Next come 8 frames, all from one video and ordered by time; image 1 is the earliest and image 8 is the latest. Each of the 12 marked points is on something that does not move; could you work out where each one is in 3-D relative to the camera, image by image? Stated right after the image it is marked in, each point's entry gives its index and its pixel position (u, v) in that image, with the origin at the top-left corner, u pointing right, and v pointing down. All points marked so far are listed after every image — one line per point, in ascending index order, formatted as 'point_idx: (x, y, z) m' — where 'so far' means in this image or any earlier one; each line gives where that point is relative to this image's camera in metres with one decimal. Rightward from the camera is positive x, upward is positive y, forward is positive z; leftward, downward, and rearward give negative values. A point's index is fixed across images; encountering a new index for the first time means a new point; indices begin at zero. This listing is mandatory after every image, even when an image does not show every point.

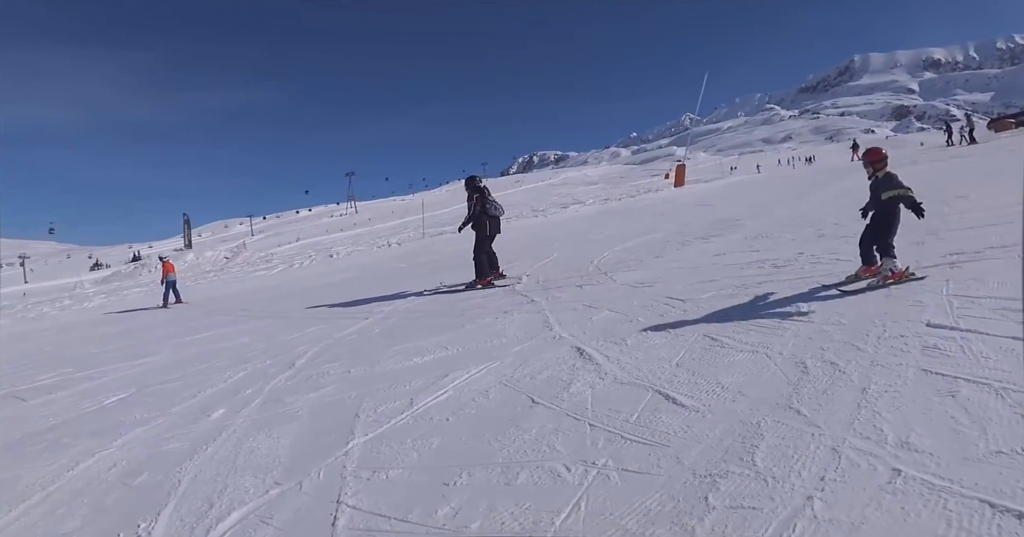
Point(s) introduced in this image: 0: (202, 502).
0: (-2.1, -1.6, +3.6) m
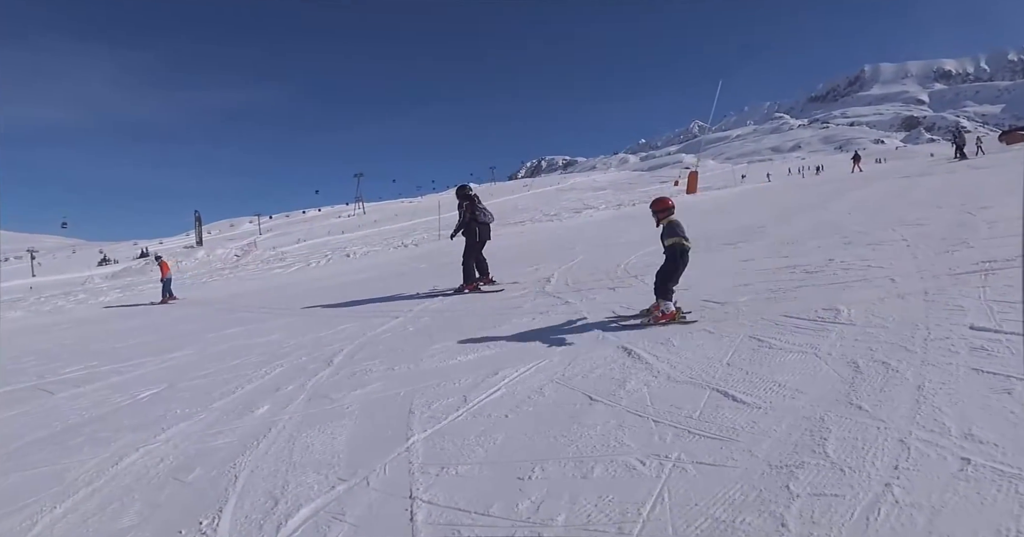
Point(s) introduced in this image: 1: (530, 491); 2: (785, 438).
0: (-1.7, -1.6, +3.4) m
1: (+0.1, -1.4, +3.1) m
2: (+1.8, -1.1, +3.2) m
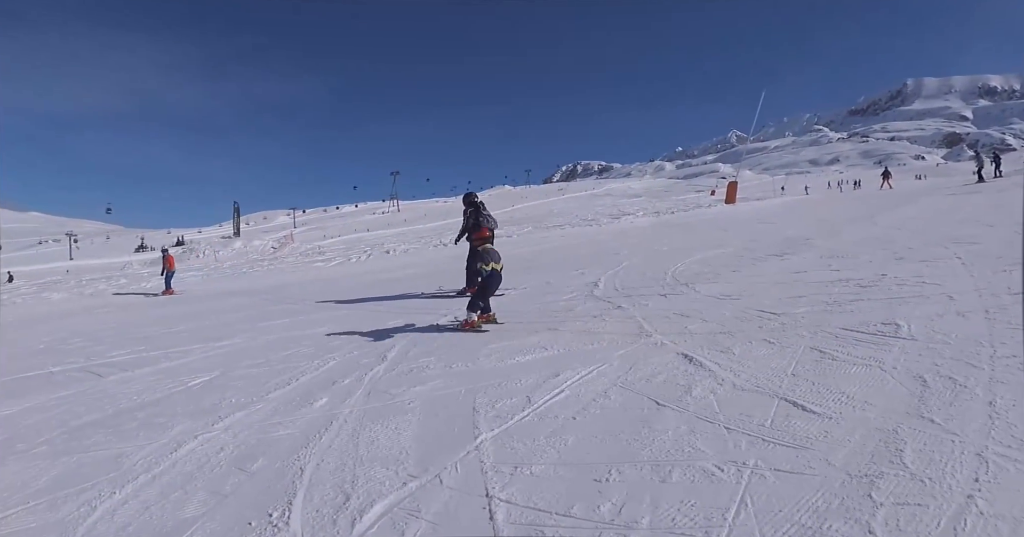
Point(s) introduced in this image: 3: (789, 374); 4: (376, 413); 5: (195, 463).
0: (-1.2, -1.5, +3.3) m
1: (+0.6, -1.4, +3.2) m
2: (+2.3, -1.2, +3.3) m
3: (+2.7, -1.0, +4.6) m
4: (-1.1, -1.3, +4.4) m
5: (-2.4, -1.5, +3.8) m
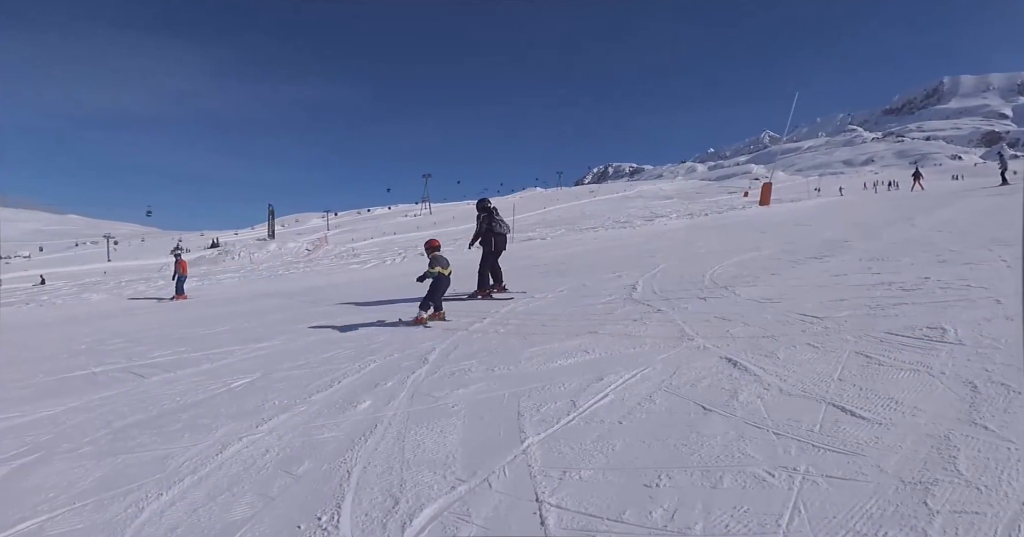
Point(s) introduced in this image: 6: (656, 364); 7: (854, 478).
0: (-0.9, -1.5, +3.4) m
1: (+0.9, -1.5, +3.2) m
2: (+2.6, -1.2, +3.3) m
3: (+3.0, -1.0, +4.6) m
4: (-0.8, -1.3, +4.4) m
5: (-2.1, -1.5, +3.9) m
6: (+1.7, -1.1, +5.3) m
7: (+2.1, -1.4, +3.2) m
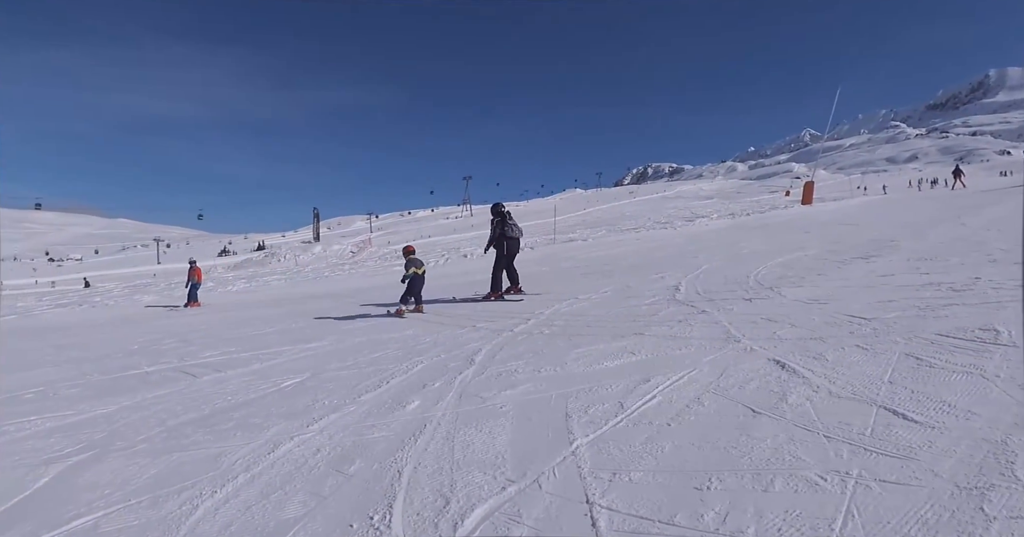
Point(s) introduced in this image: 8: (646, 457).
0: (-0.5, -1.6, +3.4) m
1: (+1.3, -1.5, +3.2) m
2: (+3.0, -1.3, +3.3) m
3: (+3.4, -1.0, +4.5) m
4: (-0.4, -1.3, +4.4) m
5: (-1.7, -1.6, +4.0) m
6: (+2.1, -1.1, +5.3) m
7: (+2.5, -1.4, +3.2) m
8: (+1.0, -1.4, +3.7) m
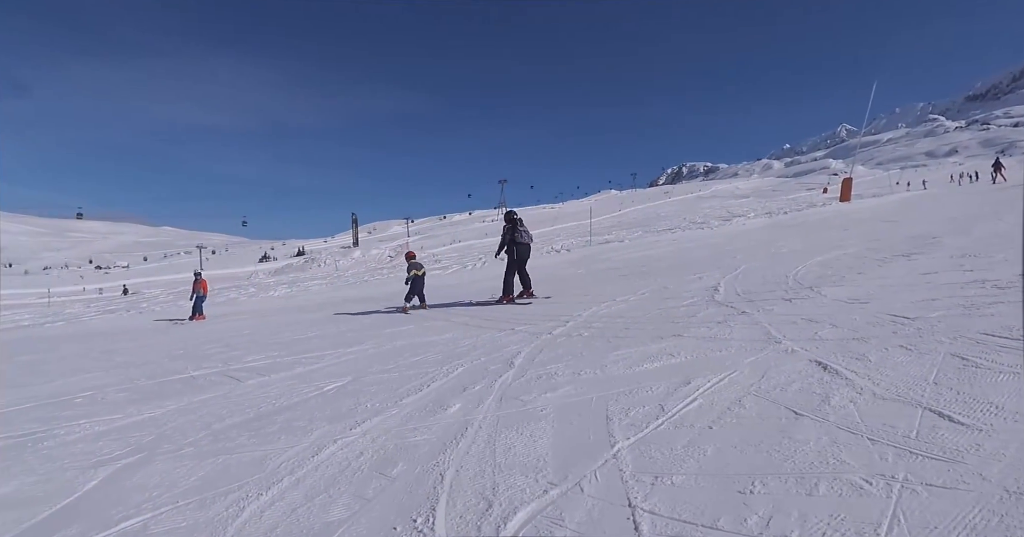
0: (-0.2, -1.6, +3.4) m
1: (+1.6, -1.5, +3.1) m
2: (+3.3, -1.2, +3.2) m
3: (+3.7, -1.0, +4.4) m
4: (0.0, -1.4, +4.5) m
5: (-1.4, -1.6, +4.0) m
6: (+2.5, -1.1, +5.2) m
7: (+2.7, -1.4, +3.1) m
8: (+1.3, -1.4, +3.7) m
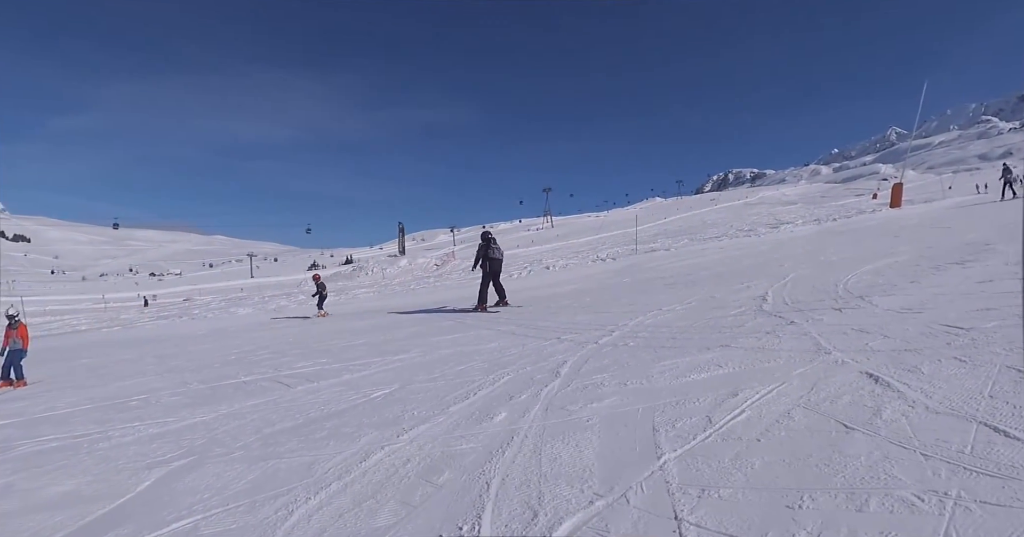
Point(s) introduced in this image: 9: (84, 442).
0: (+0.1, -1.7, +3.5) m
1: (+1.9, -1.6, +3.1) m
2: (+3.6, -1.3, +3.0) m
3: (+4.1, -1.1, +4.3) m
4: (+0.3, -1.4, +4.5) m
5: (-1.1, -1.7, +4.1) m
6: (+2.9, -1.1, +5.2) m
7: (+3.1, -1.4, +3.0) m
8: (+1.6, -1.5, +3.6) m
9: (-4.8, -1.9, +5.5) m
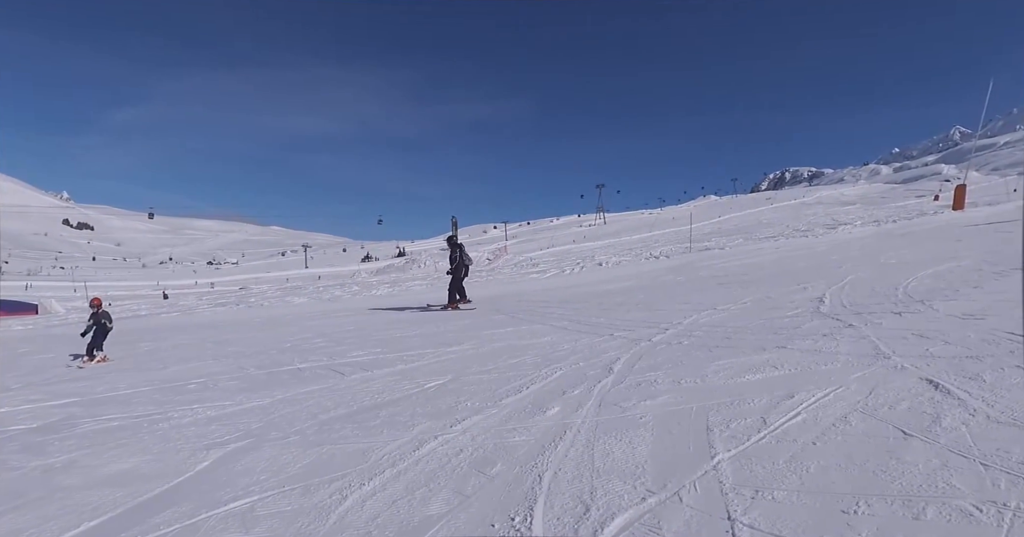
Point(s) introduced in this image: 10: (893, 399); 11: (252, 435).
0: (+0.5, -1.7, +3.5) m
1: (+2.2, -1.6, +3.1) m
2: (+4.0, -1.4, +2.9) m
3: (+4.5, -1.2, +4.1) m
4: (+0.8, -1.4, +4.5) m
5: (-0.7, -1.6, +4.2) m
6: (+3.3, -1.2, +5.1) m
7: (+3.4, -1.5, +2.9) m
8: (+2.0, -1.5, +3.6) m
9: (-4.3, -1.8, +5.7) m
10: (+3.5, -1.2, +4.6) m
11: (-2.7, -1.7, +5.1) m
